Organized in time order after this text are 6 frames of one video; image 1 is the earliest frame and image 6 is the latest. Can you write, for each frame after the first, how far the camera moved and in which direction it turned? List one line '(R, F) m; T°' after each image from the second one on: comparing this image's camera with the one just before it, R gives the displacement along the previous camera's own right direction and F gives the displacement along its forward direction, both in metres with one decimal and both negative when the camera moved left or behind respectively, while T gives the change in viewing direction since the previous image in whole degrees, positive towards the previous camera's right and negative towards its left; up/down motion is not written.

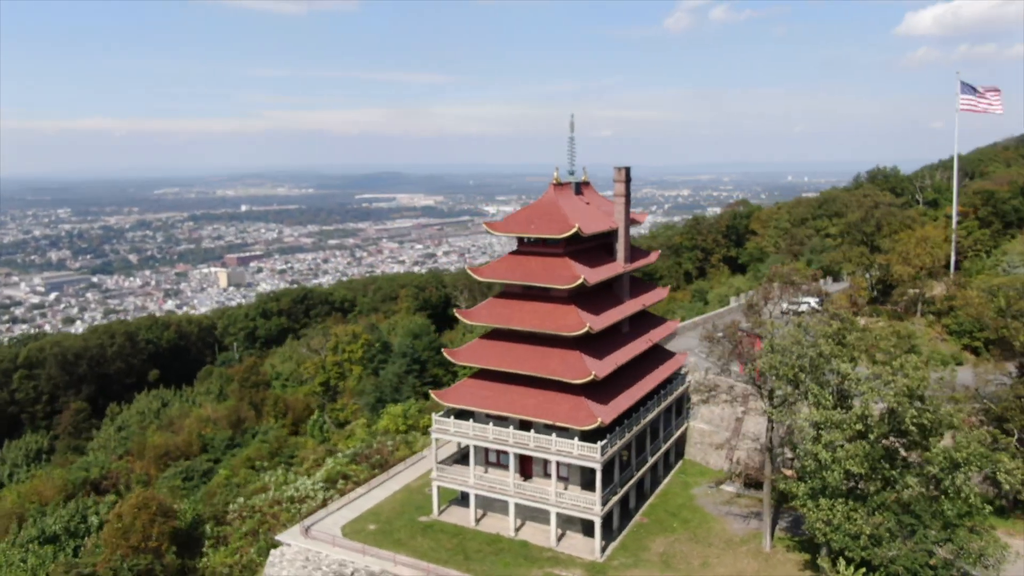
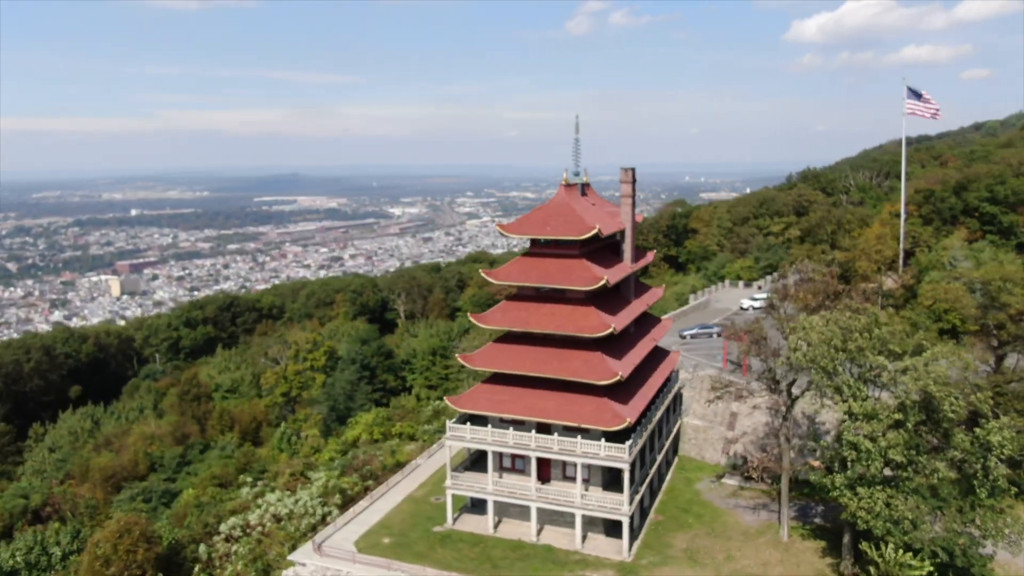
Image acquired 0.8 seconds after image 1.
(-3.5, +0.5) m; +7°
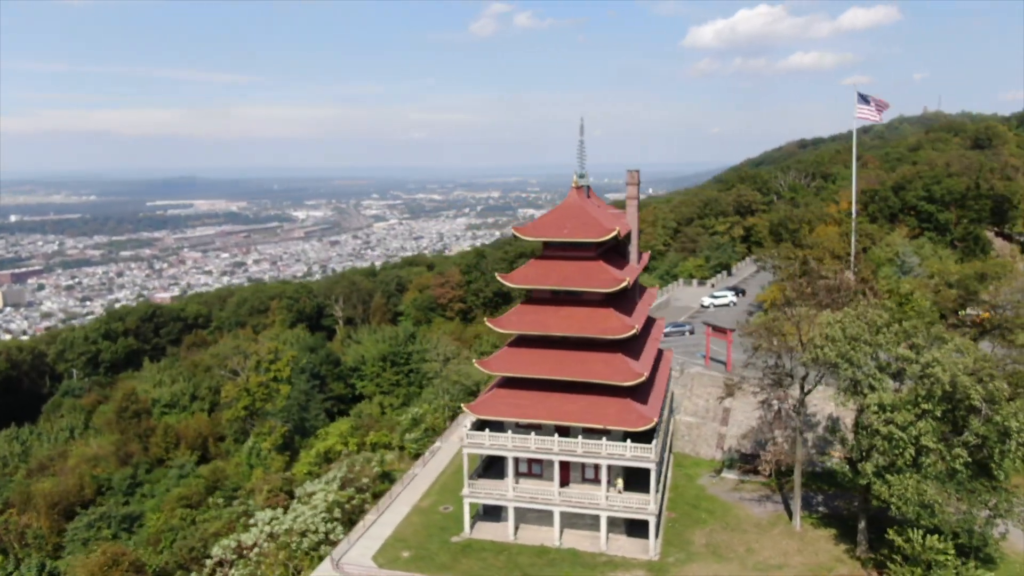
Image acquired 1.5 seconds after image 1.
(-3.4, +0.5) m; +7°
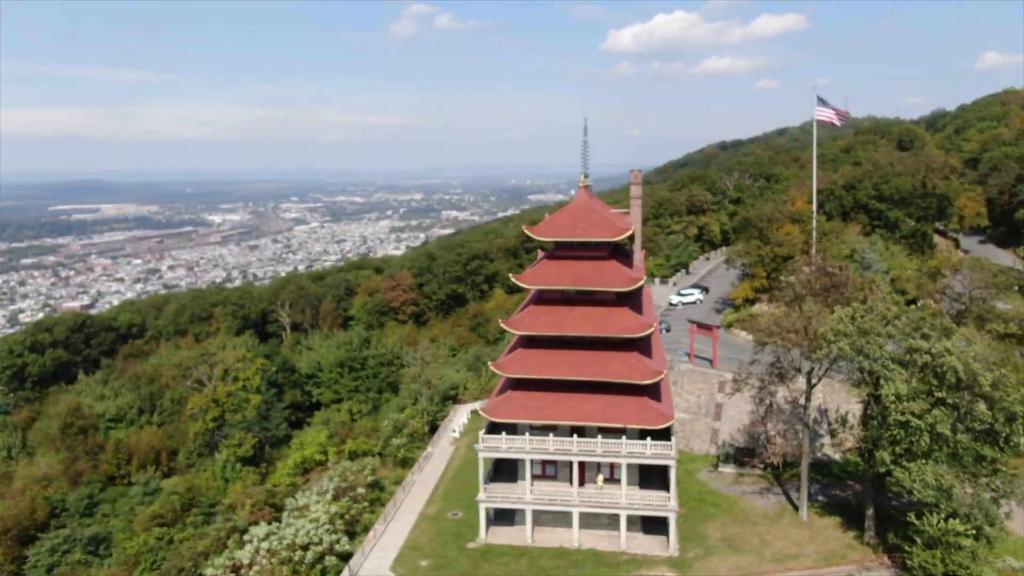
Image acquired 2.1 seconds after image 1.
(-2.8, +0.4) m; +6°
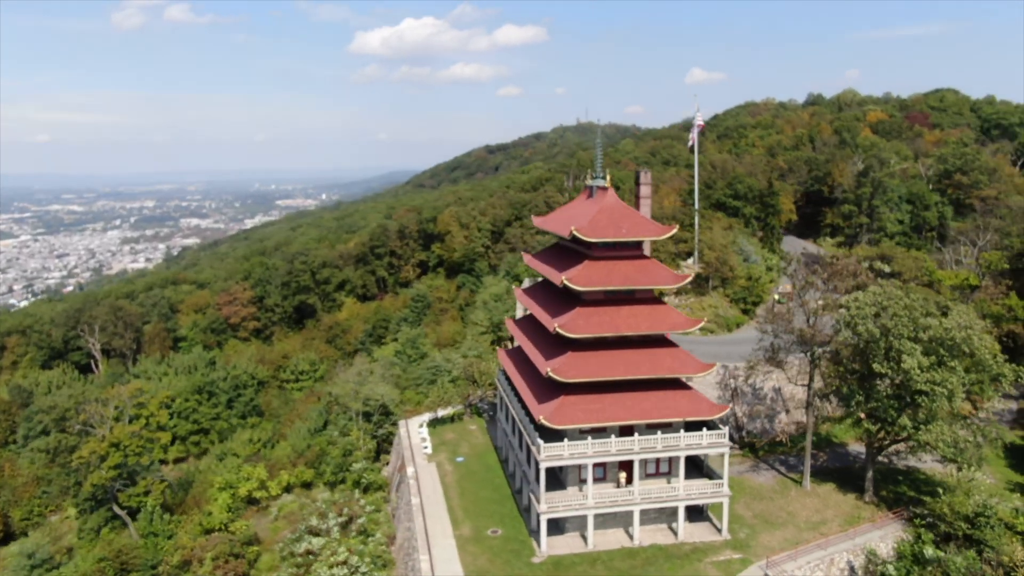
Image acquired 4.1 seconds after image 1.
(-8.9, +2.2) m; +18°
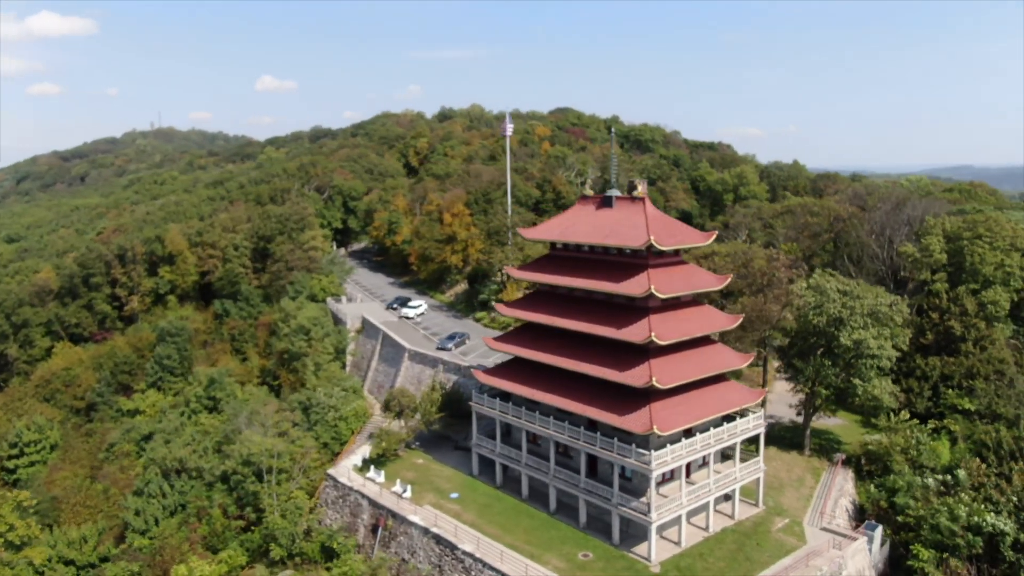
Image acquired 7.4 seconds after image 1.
(-14.2, +5.2) m; +31°
